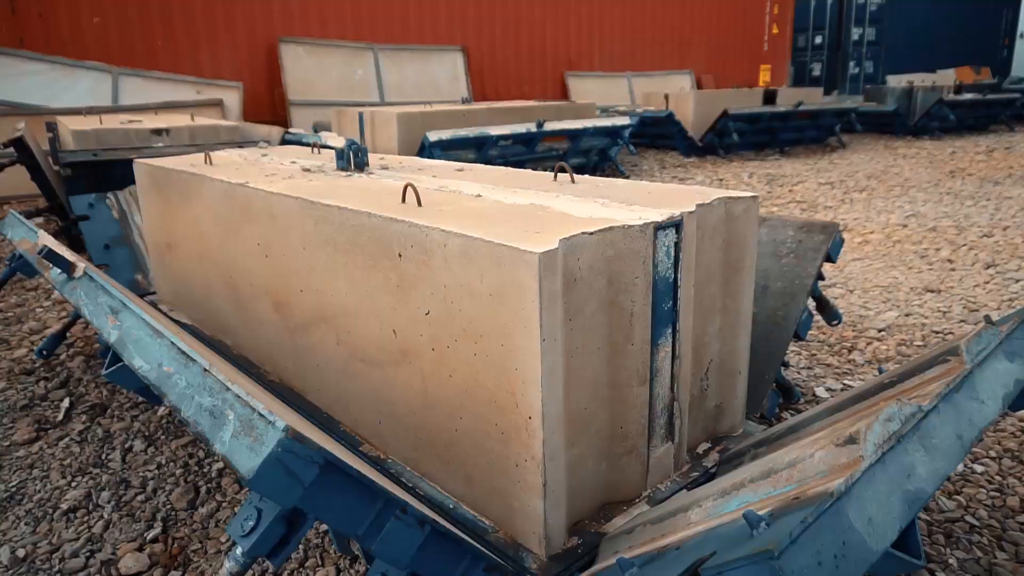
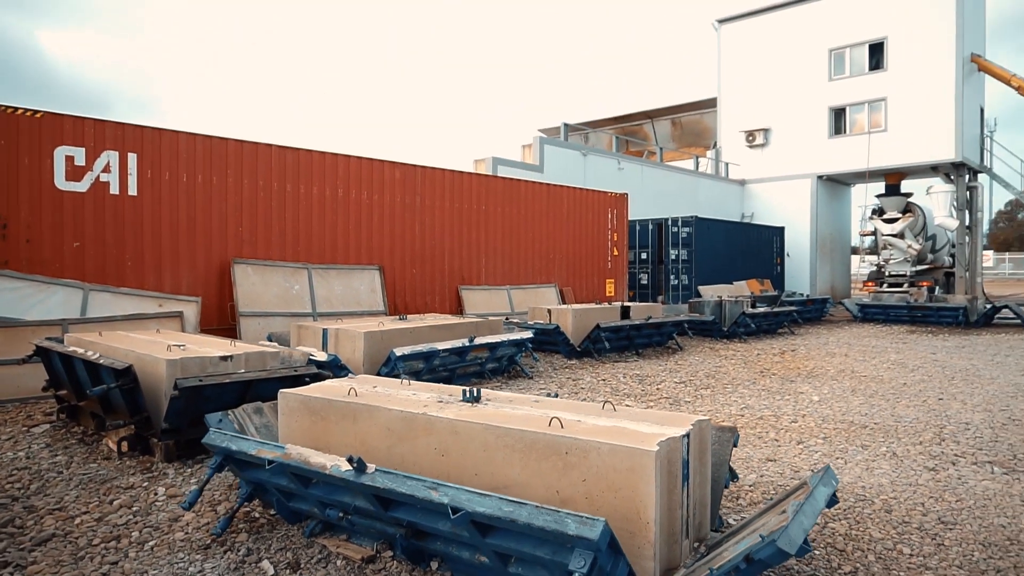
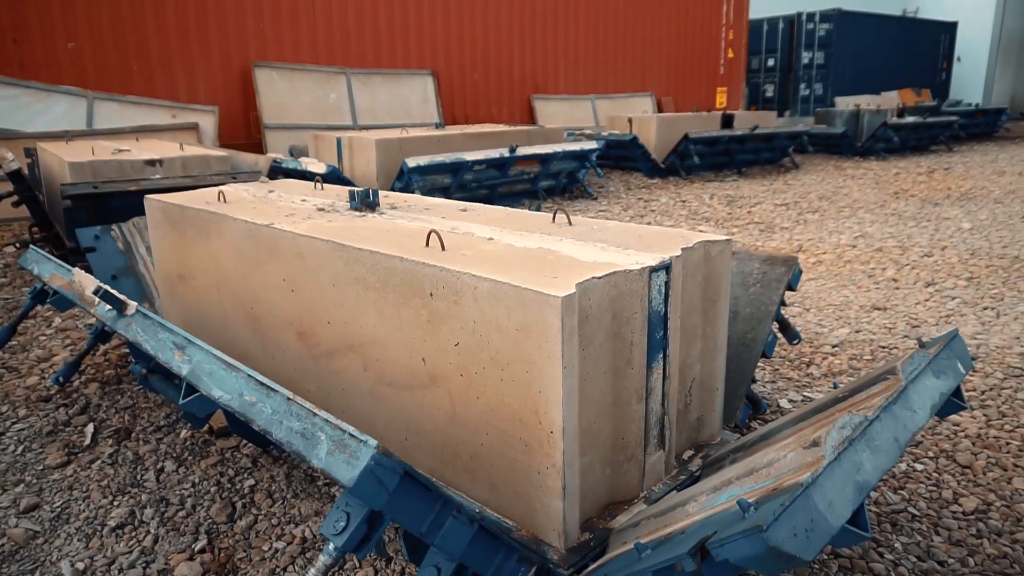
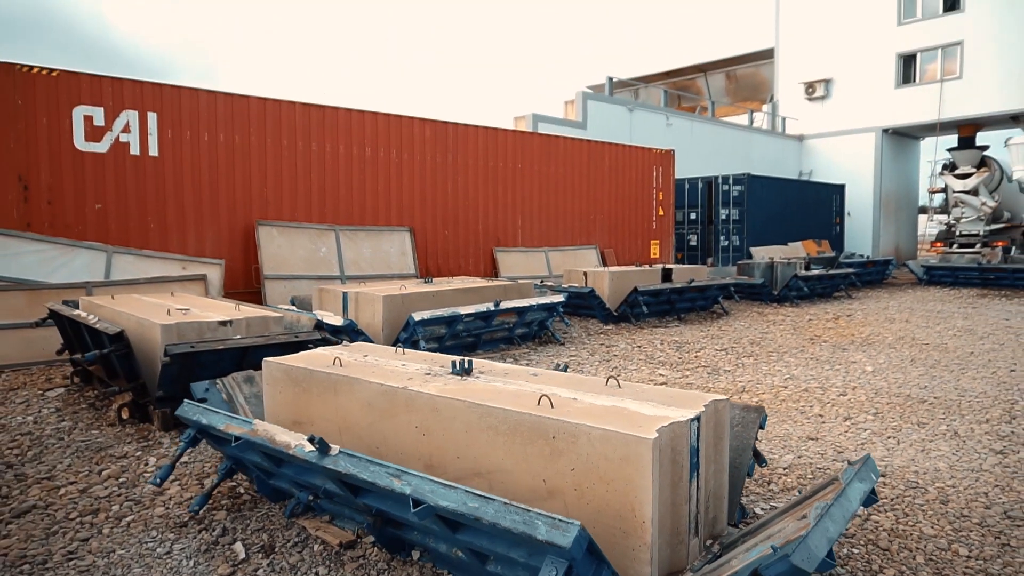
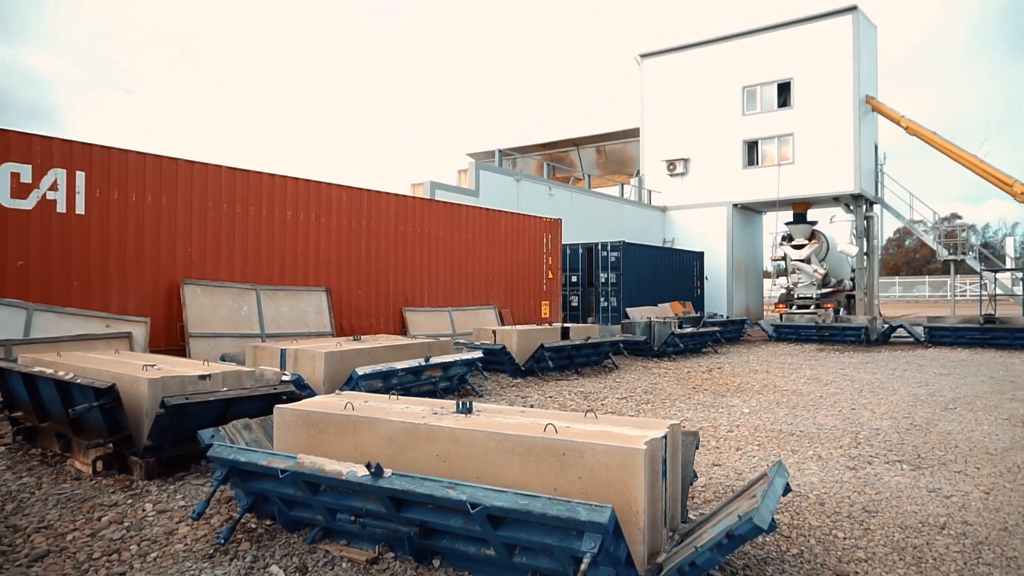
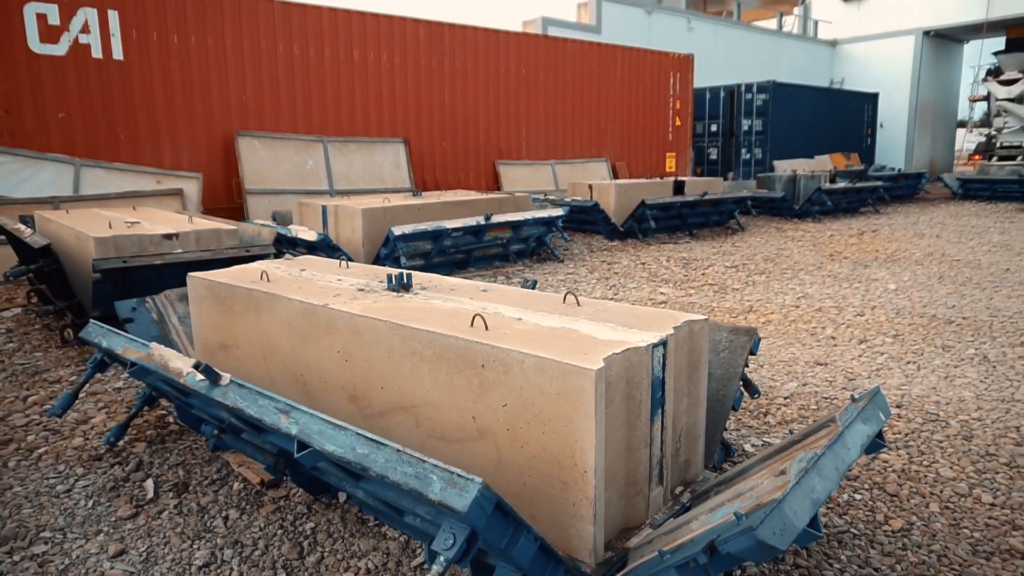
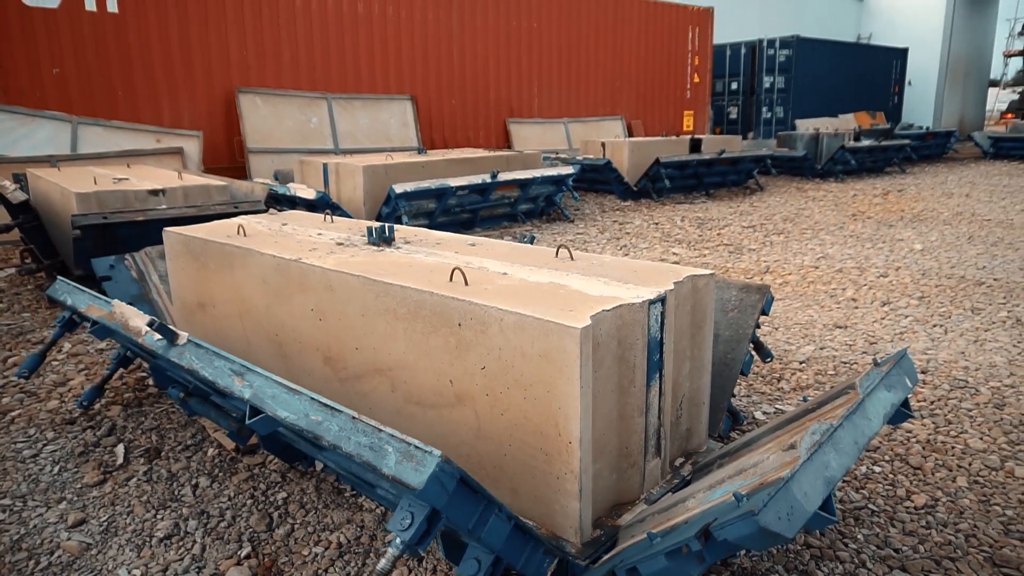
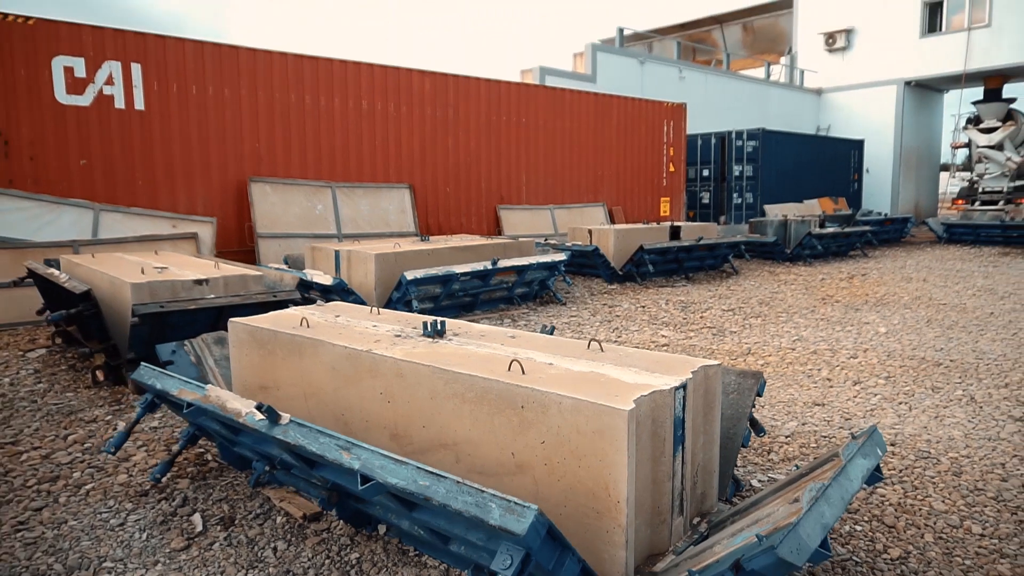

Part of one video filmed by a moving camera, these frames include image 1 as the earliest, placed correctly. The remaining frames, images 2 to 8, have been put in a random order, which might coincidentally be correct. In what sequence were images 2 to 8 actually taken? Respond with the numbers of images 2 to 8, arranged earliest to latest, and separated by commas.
3, 7, 6, 8, 4, 2, 5
